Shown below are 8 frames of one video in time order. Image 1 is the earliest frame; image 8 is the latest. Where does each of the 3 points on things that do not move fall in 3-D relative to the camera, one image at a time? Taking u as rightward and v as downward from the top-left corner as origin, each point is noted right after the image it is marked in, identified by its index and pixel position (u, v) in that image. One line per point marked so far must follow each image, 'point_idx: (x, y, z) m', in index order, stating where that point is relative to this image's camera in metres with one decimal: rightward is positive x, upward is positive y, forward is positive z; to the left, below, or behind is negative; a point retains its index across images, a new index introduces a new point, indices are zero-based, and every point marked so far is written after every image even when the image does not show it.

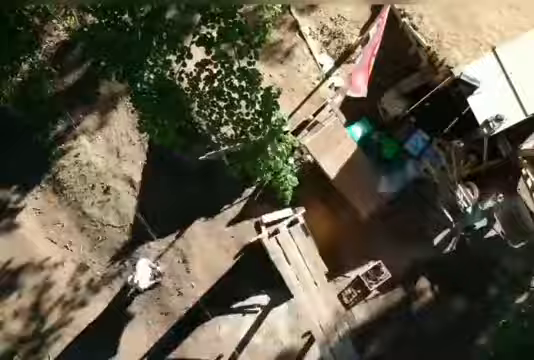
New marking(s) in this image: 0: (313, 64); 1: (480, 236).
0: (+0.6, +1.5, +10.5) m
1: (+2.8, -0.7, +10.4) m
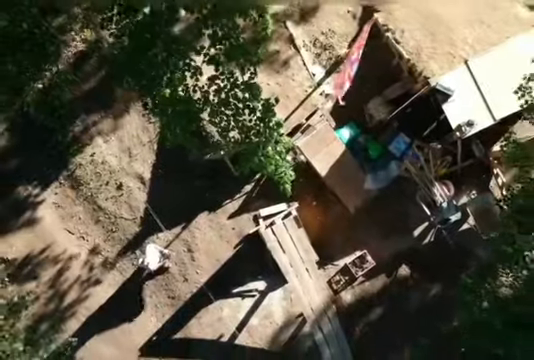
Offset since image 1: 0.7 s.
0: (+0.6, +1.6, +11.6) m
1: (+2.7, -0.7, +11.5) m
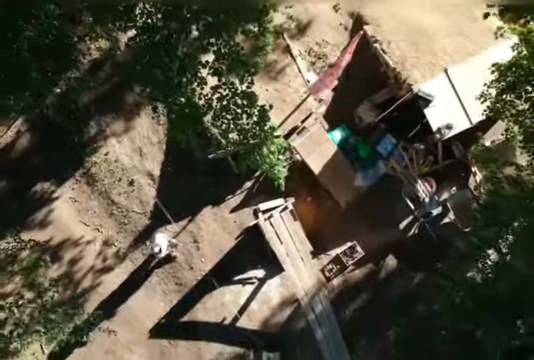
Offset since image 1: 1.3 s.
0: (+0.5, +1.6, +12.8) m
1: (+2.7, -0.7, +12.7) m
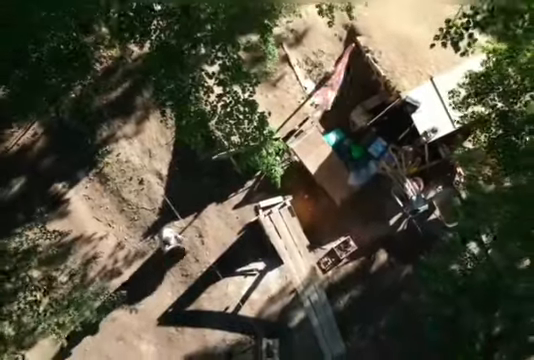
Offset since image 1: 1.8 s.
0: (+0.6, +1.6, +13.8) m
1: (+2.7, -0.7, +13.7) m
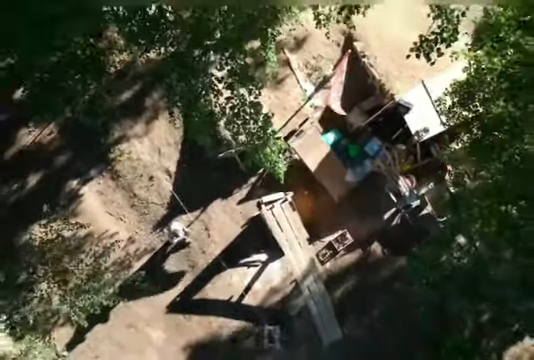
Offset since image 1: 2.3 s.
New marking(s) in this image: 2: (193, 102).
0: (+0.6, +1.7, +14.7) m
1: (+2.7, -0.6, +14.6) m
2: (-1.0, +1.1, +11.3) m
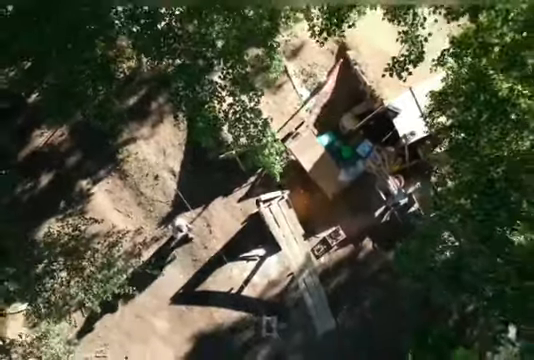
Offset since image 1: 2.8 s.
0: (+0.6, +1.7, +15.7) m
1: (+2.7, -0.6, +15.6) m
2: (-1.1, +1.1, +12.3) m
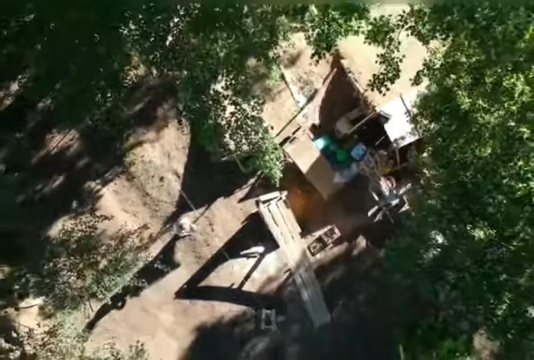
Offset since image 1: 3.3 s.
0: (+0.5, +1.6, +16.6) m
1: (+2.7, -0.6, +16.5) m
2: (-1.1, +1.1, +13.2) m
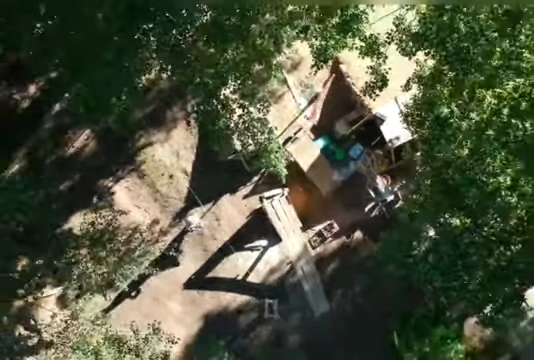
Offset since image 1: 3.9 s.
0: (+0.6, +1.7, +17.7) m
1: (+2.8, -0.6, +17.6) m
2: (-1.0, +1.1, +14.3) m
